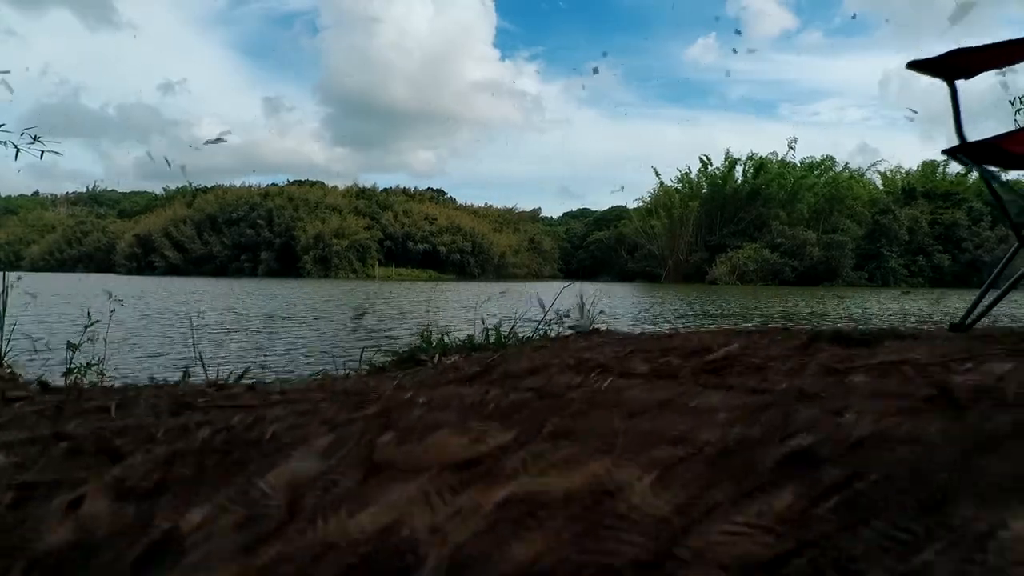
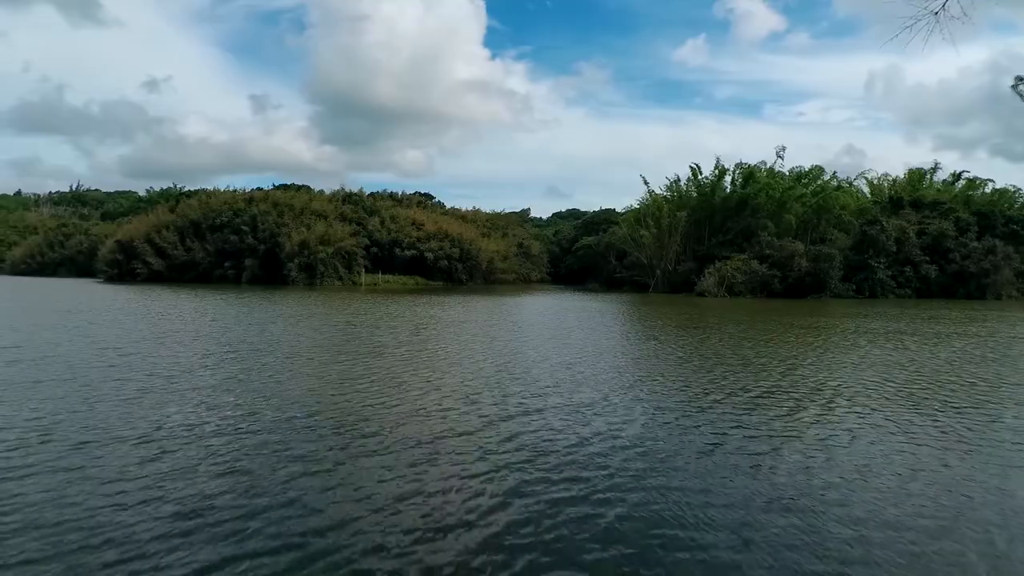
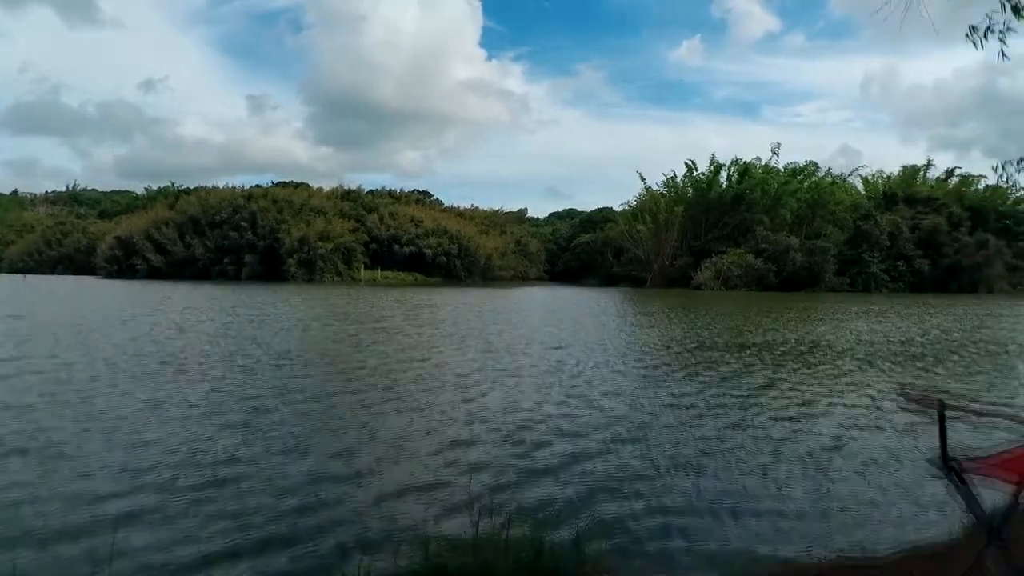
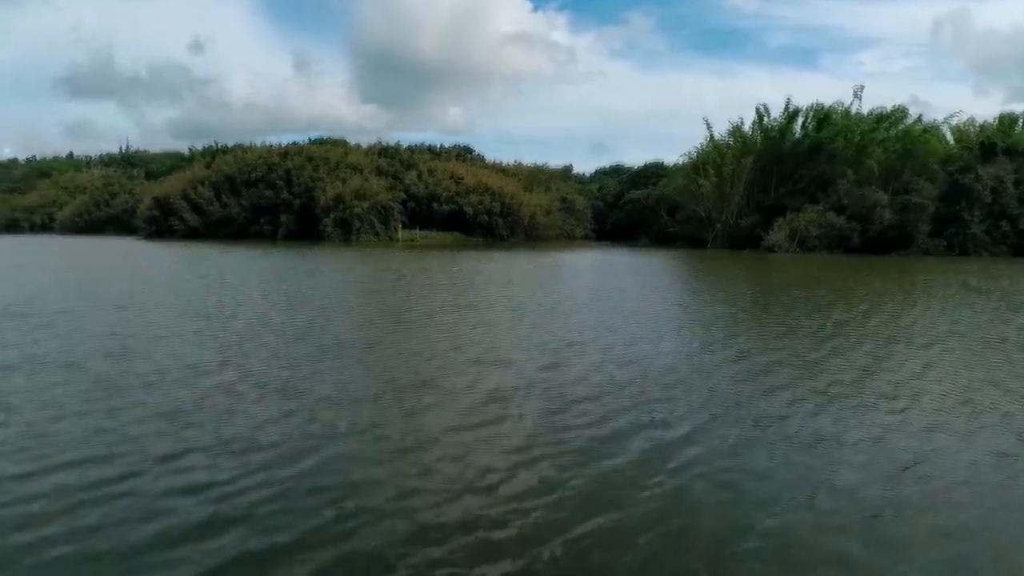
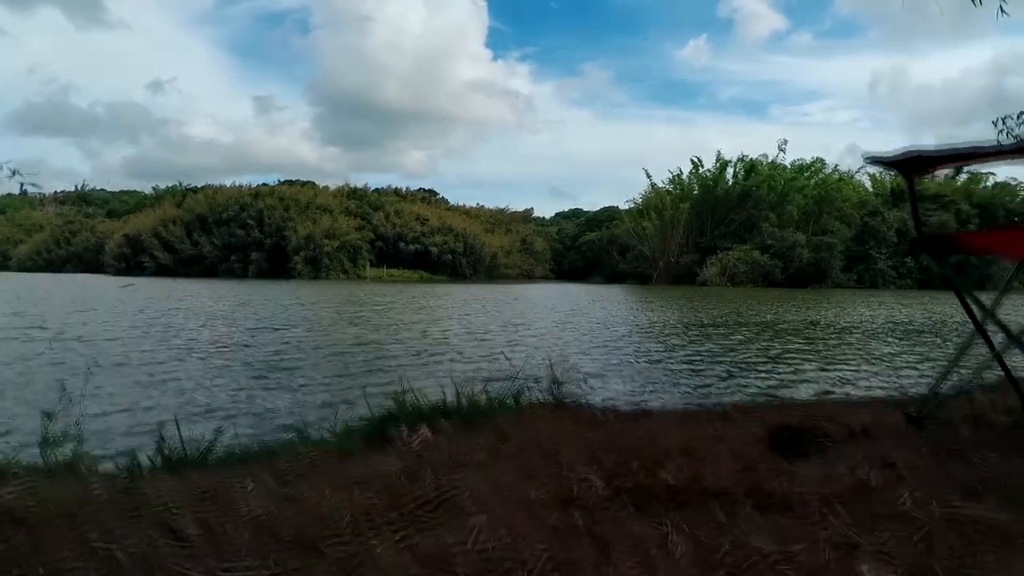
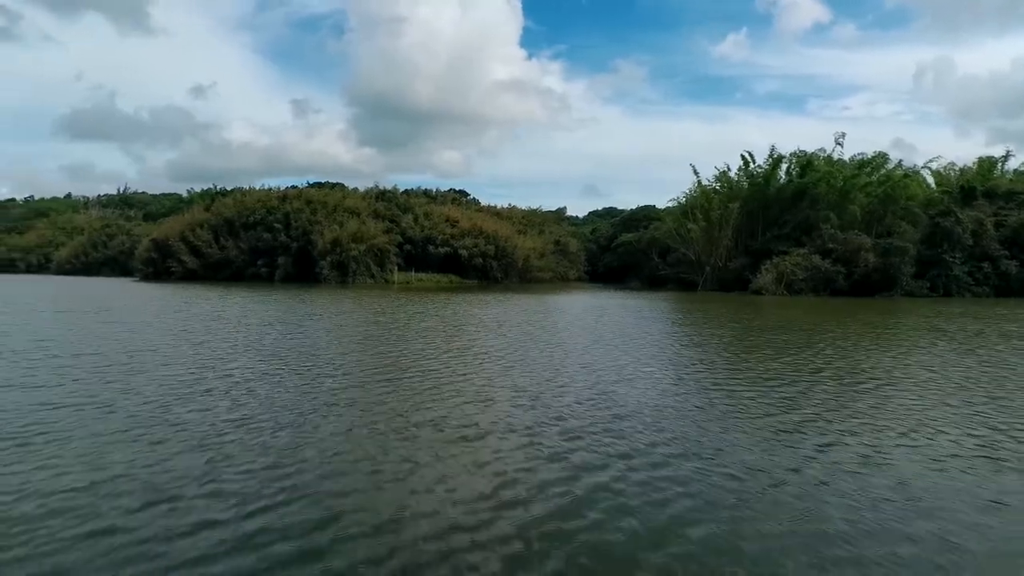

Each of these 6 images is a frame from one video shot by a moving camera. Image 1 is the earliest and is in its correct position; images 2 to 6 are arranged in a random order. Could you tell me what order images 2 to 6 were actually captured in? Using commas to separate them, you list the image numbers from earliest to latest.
5, 3, 2, 6, 4
